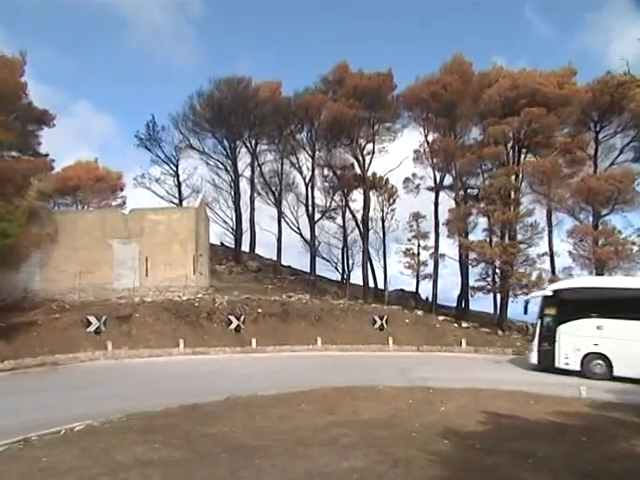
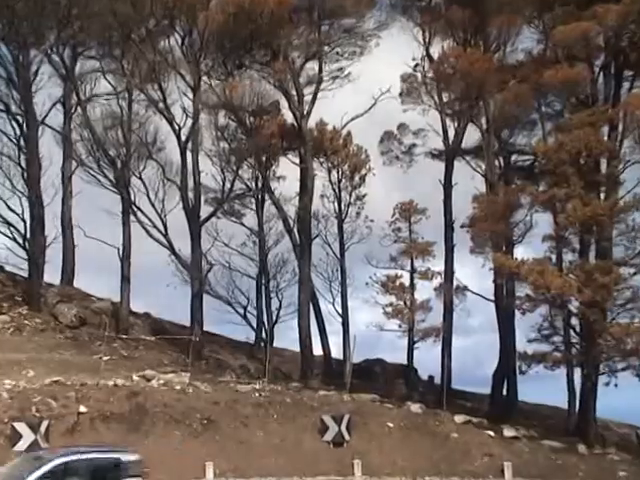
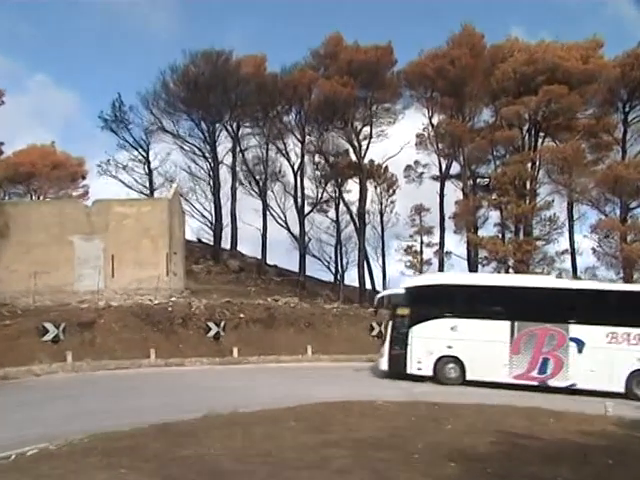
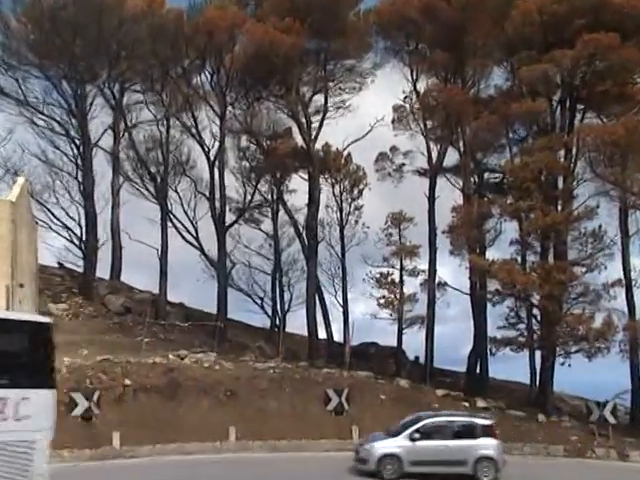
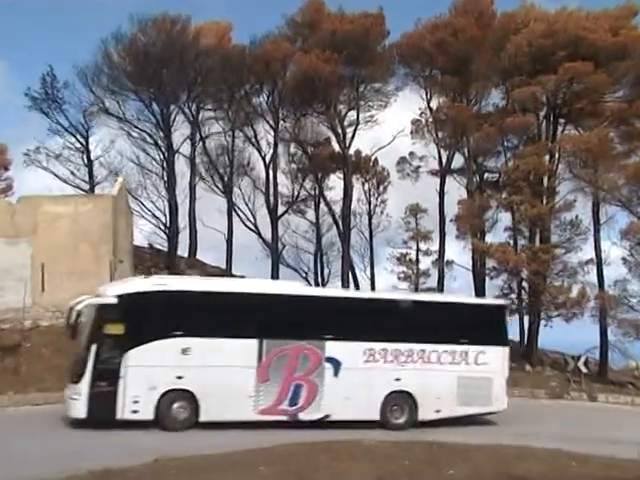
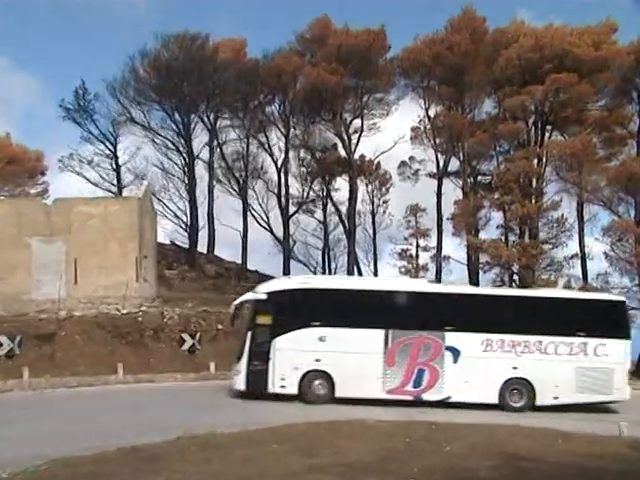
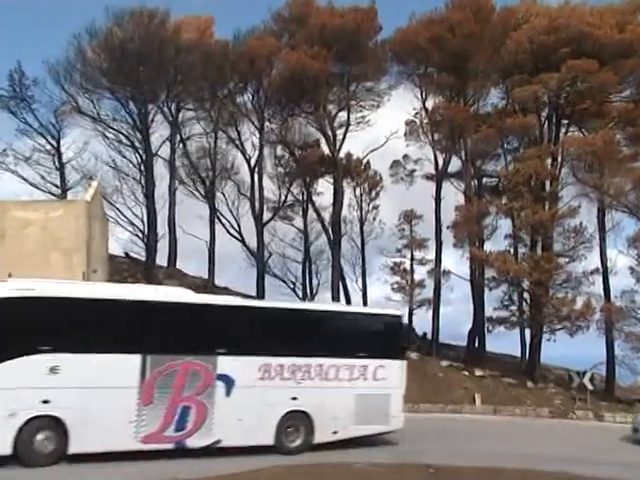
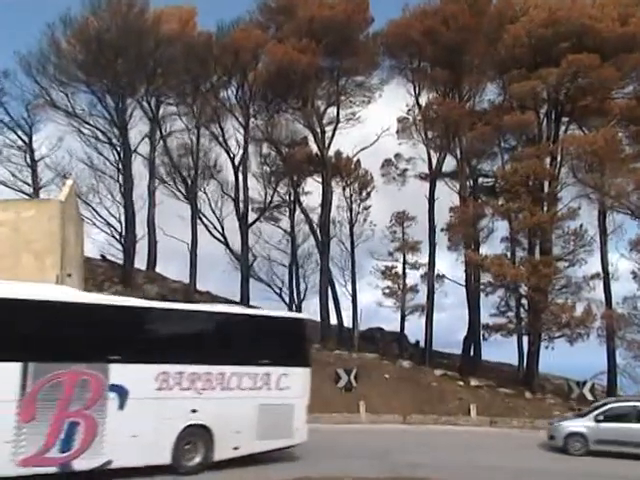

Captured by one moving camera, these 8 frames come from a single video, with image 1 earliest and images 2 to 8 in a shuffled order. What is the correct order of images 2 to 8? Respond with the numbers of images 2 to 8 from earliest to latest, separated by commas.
3, 6, 5, 7, 8, 4, 2
